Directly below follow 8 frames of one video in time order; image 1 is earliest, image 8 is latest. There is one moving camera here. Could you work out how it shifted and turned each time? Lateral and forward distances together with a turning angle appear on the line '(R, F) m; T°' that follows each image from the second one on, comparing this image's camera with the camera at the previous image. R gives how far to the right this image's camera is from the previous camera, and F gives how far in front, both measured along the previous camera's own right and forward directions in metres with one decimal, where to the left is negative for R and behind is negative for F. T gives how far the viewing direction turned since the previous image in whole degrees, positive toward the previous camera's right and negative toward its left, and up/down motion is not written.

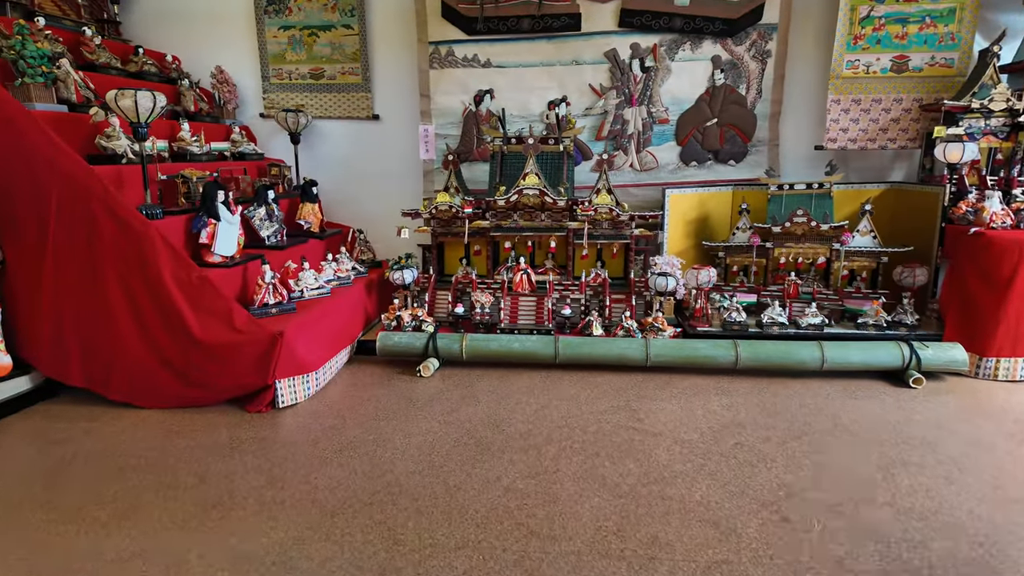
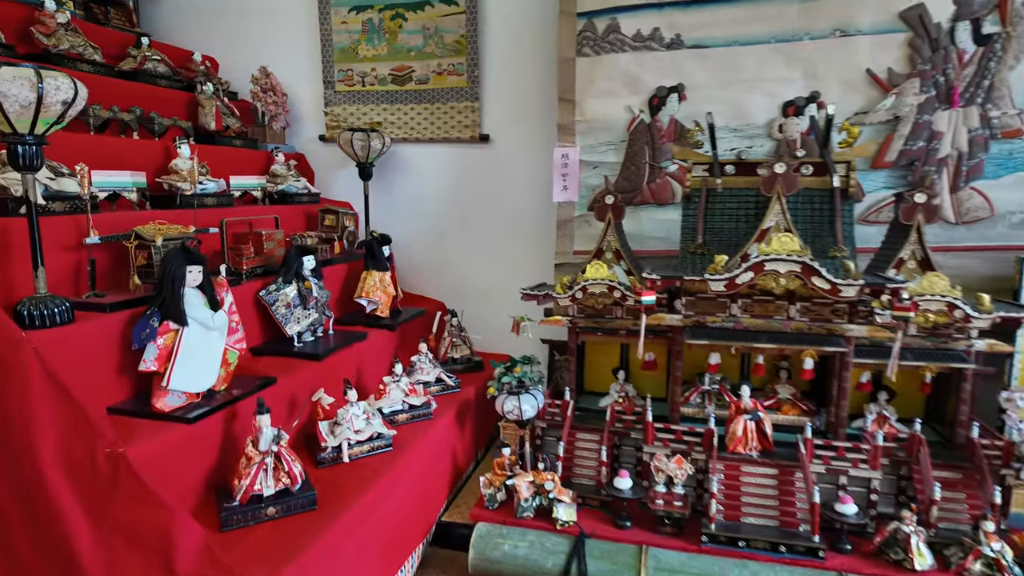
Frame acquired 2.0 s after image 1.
(-0.5, +2.1) m; -9°
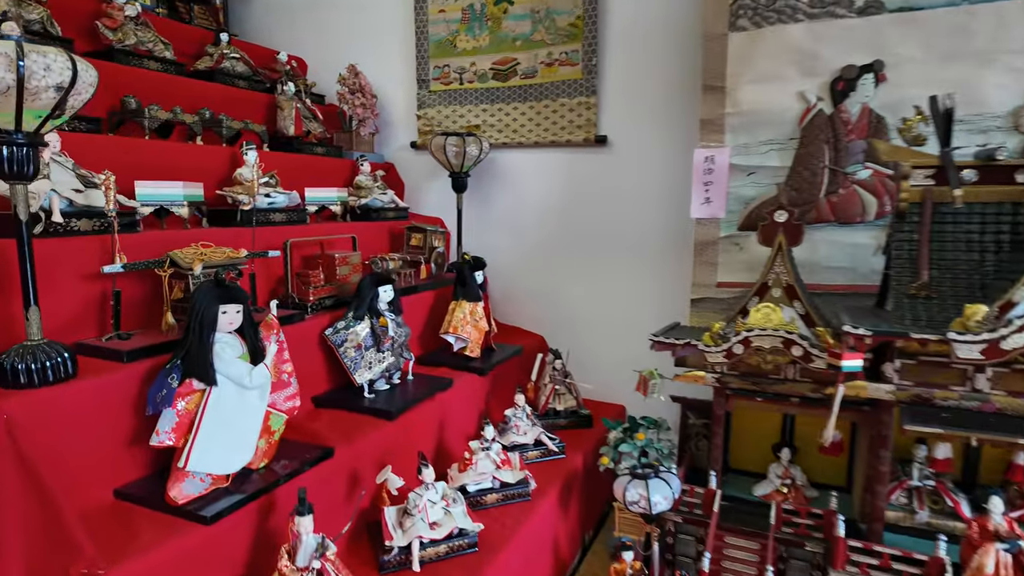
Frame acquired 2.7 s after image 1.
(-0.1, +0.6) m; -9°
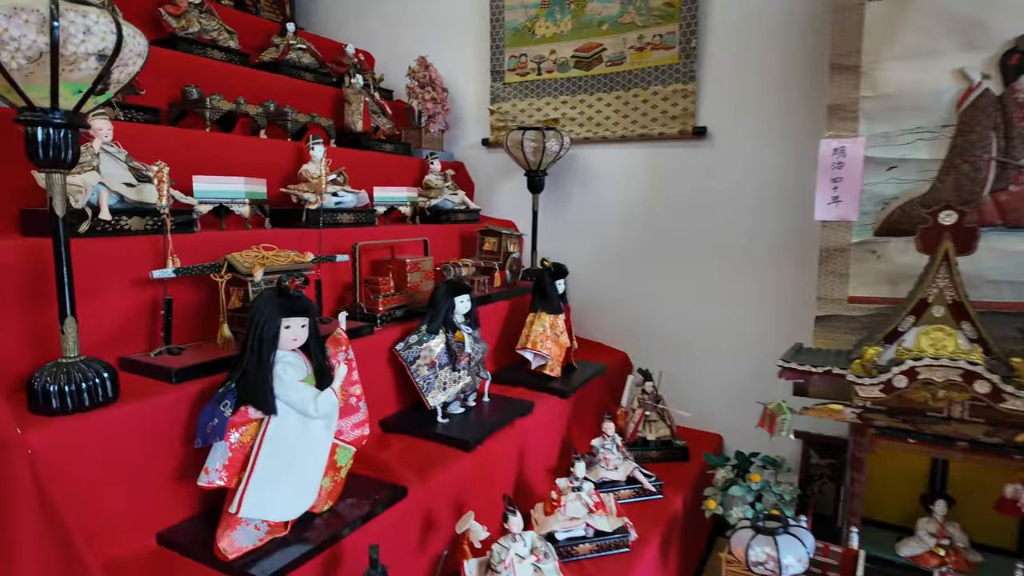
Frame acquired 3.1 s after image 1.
(-0.1, +0.3) m; -5°
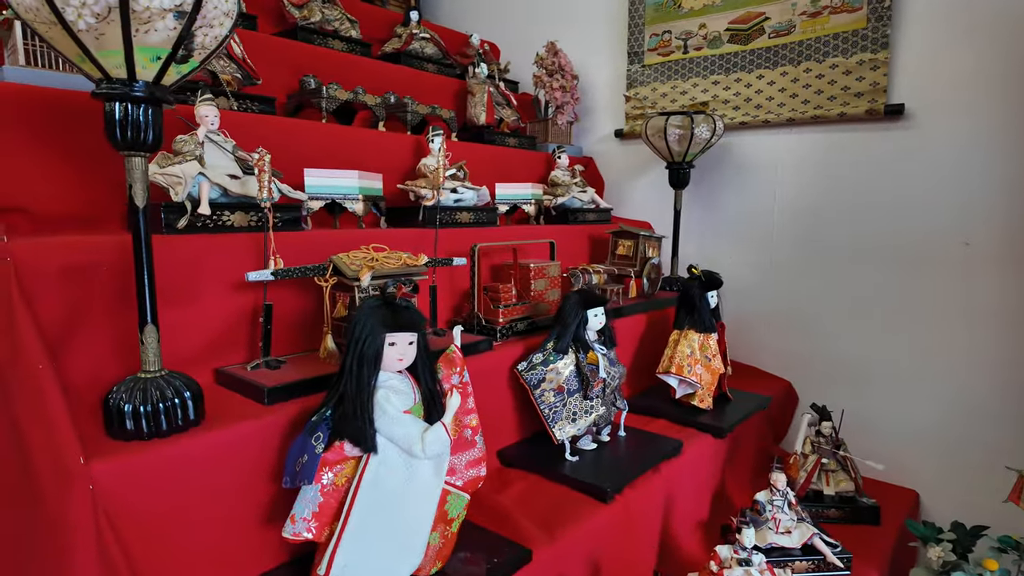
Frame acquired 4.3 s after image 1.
(-0.1, +0.3) m; -11°
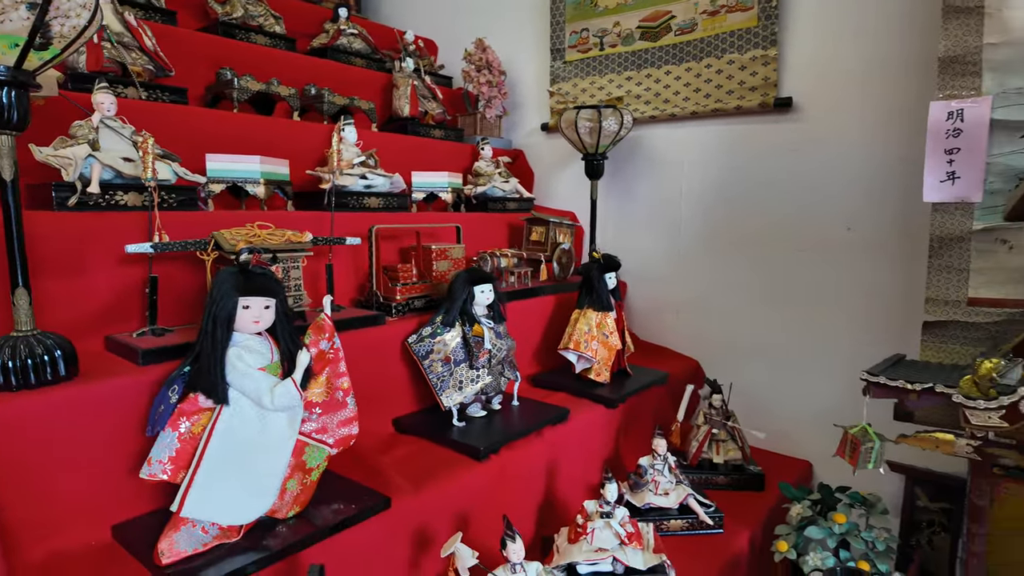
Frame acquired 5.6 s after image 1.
(+0.3, -0.1) m; +1°
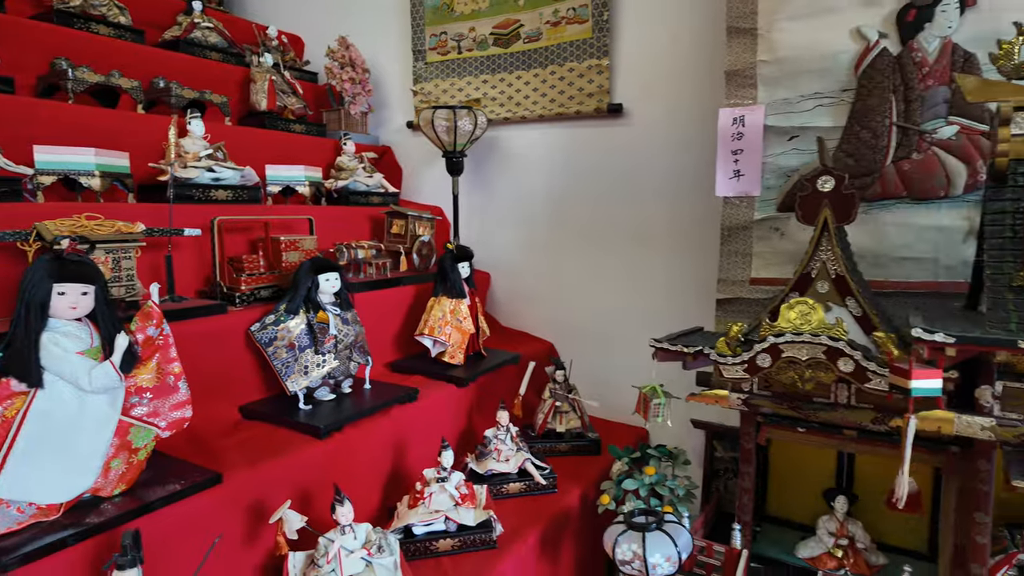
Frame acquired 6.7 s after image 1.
(+0.2, -0.2) m; +9°
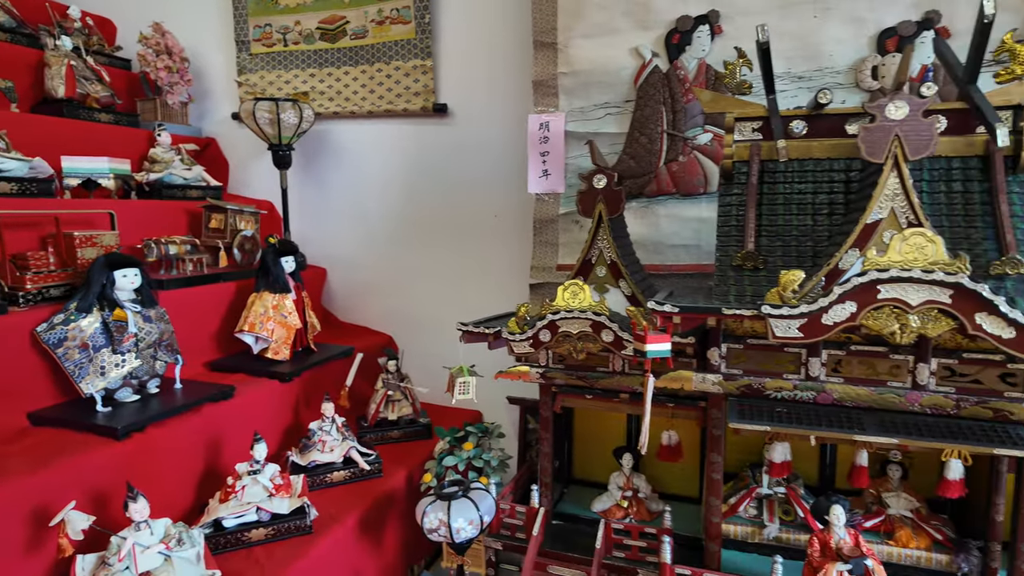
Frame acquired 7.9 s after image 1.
(+0.2, -0.1) m; +12°
